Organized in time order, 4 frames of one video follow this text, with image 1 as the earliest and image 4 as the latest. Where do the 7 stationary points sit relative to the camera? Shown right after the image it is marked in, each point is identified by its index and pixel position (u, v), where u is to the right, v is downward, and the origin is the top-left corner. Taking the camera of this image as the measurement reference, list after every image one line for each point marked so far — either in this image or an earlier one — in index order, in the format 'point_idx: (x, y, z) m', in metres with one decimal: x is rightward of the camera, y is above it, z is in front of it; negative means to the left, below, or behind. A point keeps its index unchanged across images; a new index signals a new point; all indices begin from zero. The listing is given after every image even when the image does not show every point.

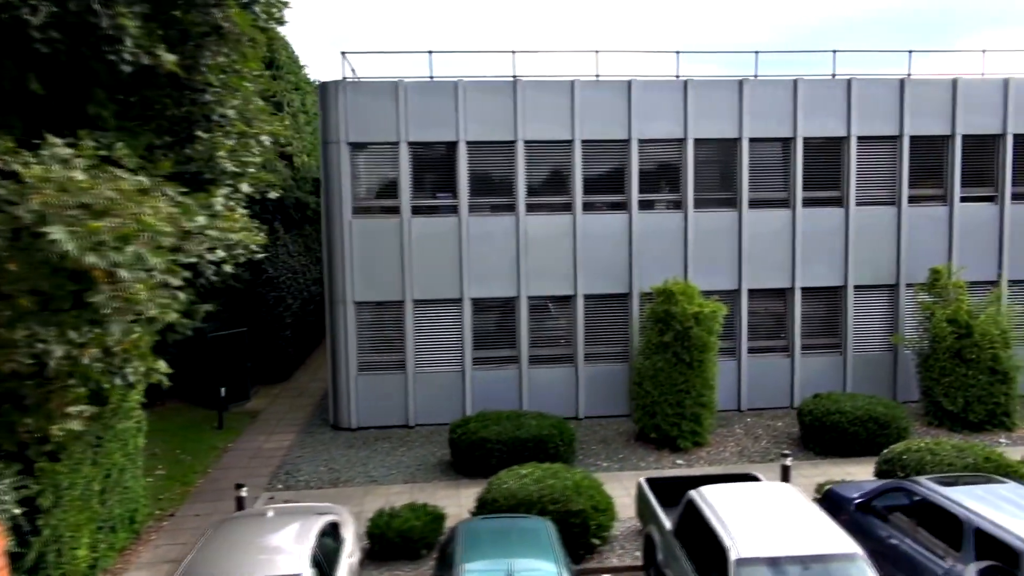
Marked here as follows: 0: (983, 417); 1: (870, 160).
0: (+7.0, -1.9, +13.1) m
1: (+6.0, +2.2, +15.0) m
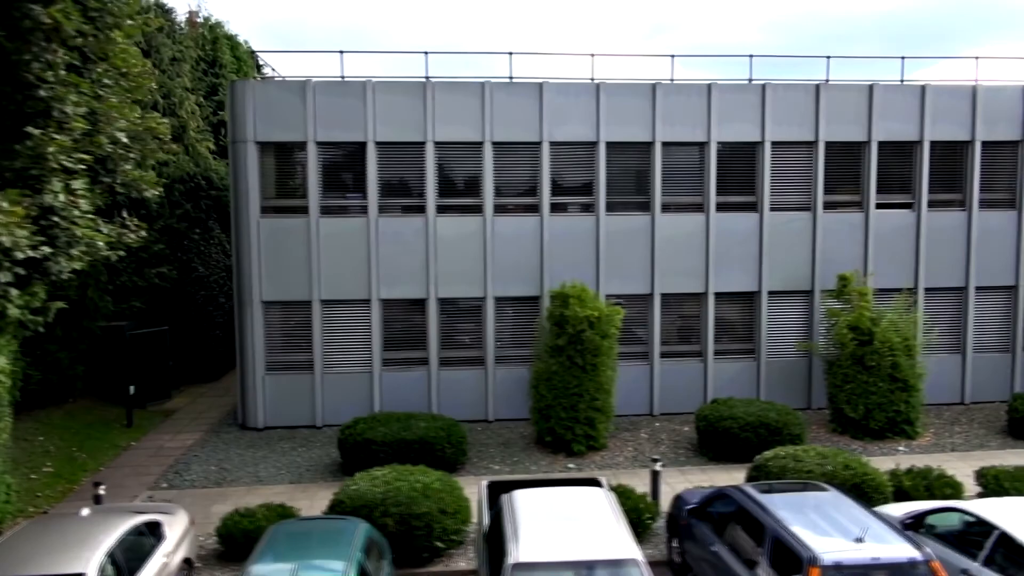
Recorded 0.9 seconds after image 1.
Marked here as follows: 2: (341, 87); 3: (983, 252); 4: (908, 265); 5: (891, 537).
0: (+5.5, -2.0, +13.0) m
1: (+4.6, +2.1, +14.9) m
2: (-2.7, +3.2, +14.0) m
3: (+8.1, +0.6, +15.3) m
4: (+6.8, +0.4, +15.2) m
5: (+2.7, -1.8, +6.3) m
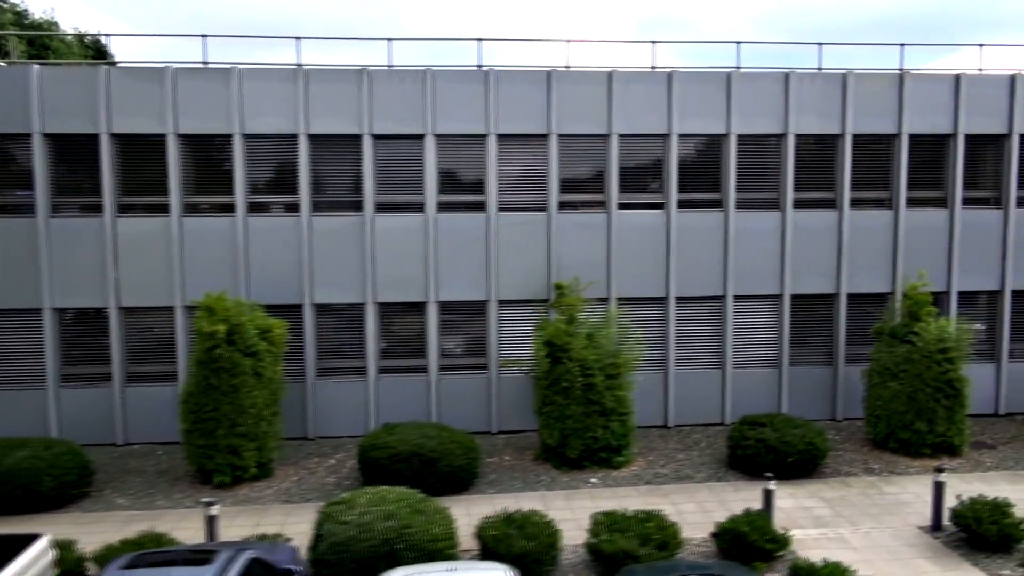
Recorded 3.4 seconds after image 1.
0: (+0.9, -2.2, +11.6) m
1: (+0.1, +1.9, +13.5) m
2: (-7.2, +3.1, +12.6) m
3: (+3.6, +0.5, +13.9) m
4: (+2.2, +0.2, +13.7) m
5: (-2.0, -1.9, +4.9) m
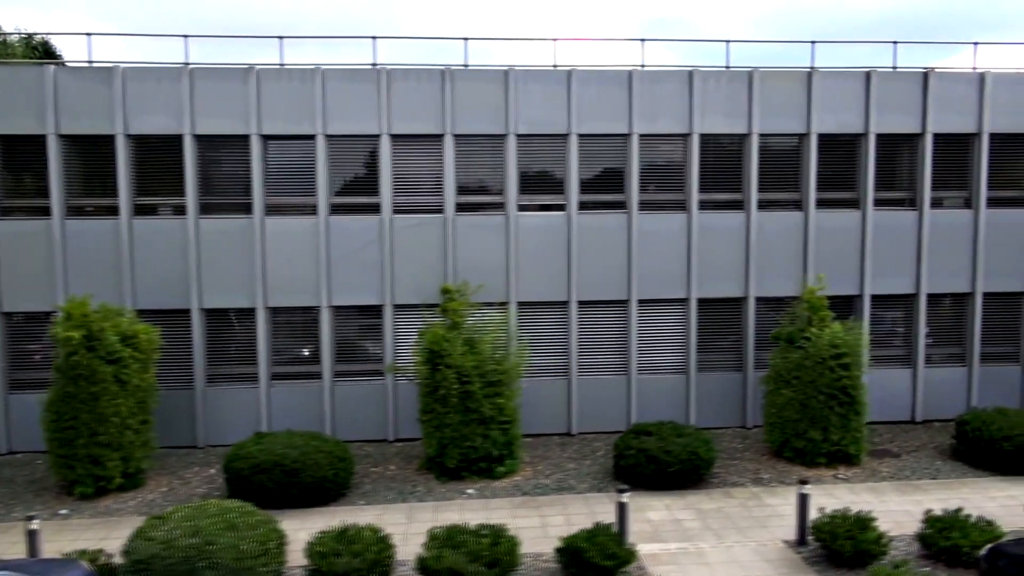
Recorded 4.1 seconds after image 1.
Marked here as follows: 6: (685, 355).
0: (-0.7, -2.2, +11.2) m
1: (-1.5, +1.9, +13.1) m
2: (-8.8, +3.0, +12.3) m
3: (+2.0, +0.4, +13.5) m
4: (+0.7, +0.2, +13.4) m
5: (-3.5, -2.0, +4.5) m
6: (+2.7, -1.0, +13.8) m
